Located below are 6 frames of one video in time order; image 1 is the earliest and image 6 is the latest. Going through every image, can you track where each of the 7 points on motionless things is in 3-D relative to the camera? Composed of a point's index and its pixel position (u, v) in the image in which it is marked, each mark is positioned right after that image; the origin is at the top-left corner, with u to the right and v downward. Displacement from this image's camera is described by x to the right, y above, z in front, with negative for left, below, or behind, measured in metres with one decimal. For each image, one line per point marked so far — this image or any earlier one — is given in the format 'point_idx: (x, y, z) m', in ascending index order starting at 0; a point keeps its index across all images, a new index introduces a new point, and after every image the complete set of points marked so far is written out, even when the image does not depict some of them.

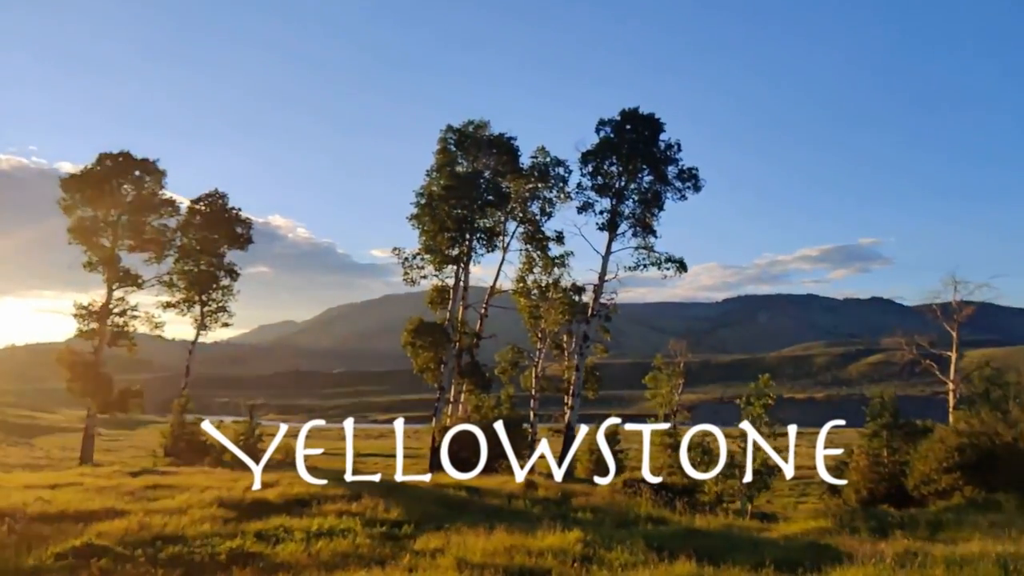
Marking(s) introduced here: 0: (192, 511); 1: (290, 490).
0: (-5.1, -3.5, +13.1) m
1: (-4.4, -4.0, +16.2) m
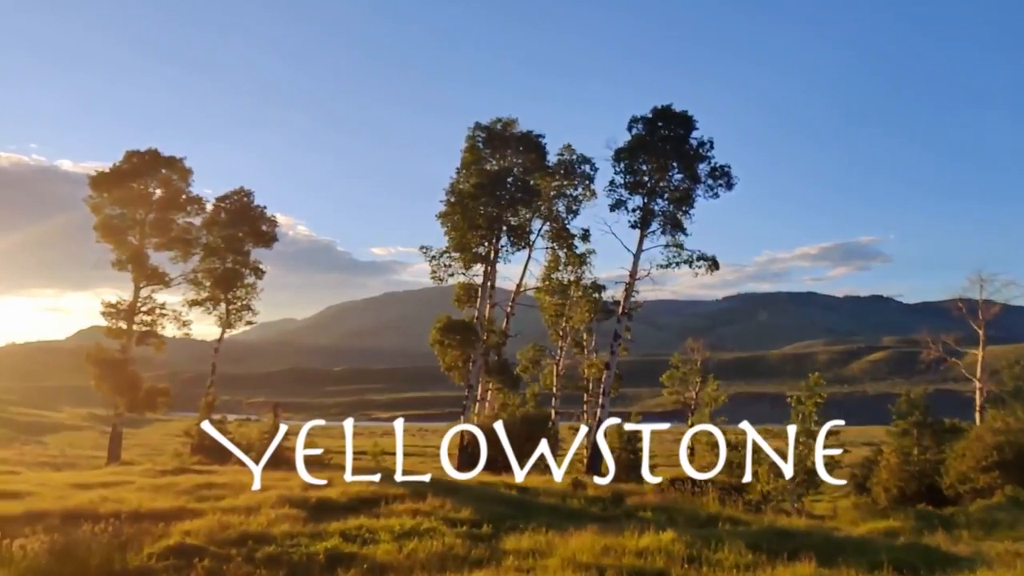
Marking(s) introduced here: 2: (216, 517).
0: (-4.0, -3.5, +13.1) m
1: (-3.2, -3.9, +16.1) m
2: (-4.4, -3.4, +12.2) m
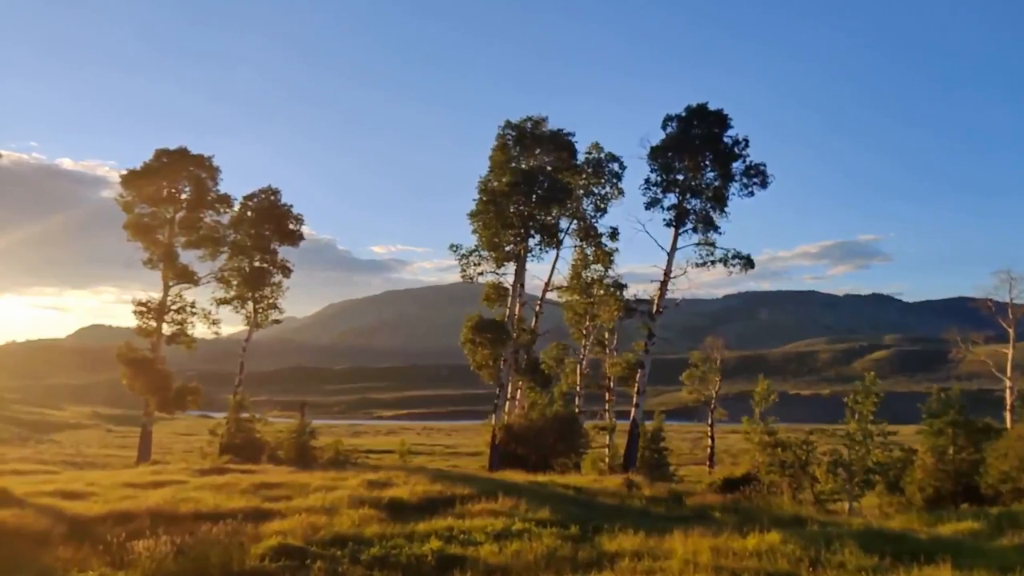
0: (-2.7, -3.5, +13.0) m
1: (-1.9, -3.9, +16.0) m
2: (-3.1, -3.4, +12.1) m
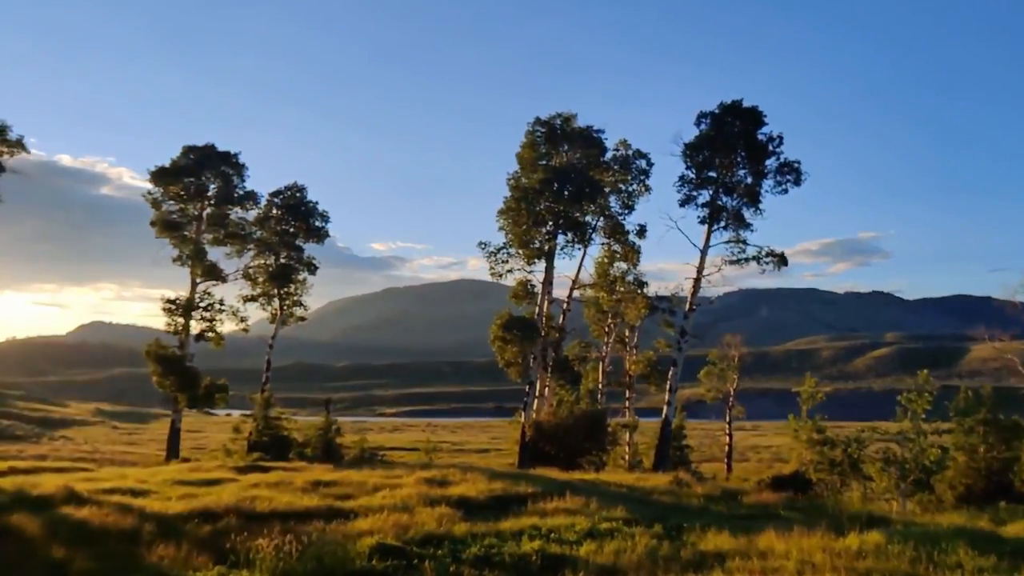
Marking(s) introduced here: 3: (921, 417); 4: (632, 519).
0: (-1.5, -3.5, +12.9) m
1: (-0.7, -3.9, +16.0) m
2: (-1.9, -3.3, +12.0) m
3: (+9.7, -3.0, +19.6) m
4: (+1.8, -3.5, +12.5) m
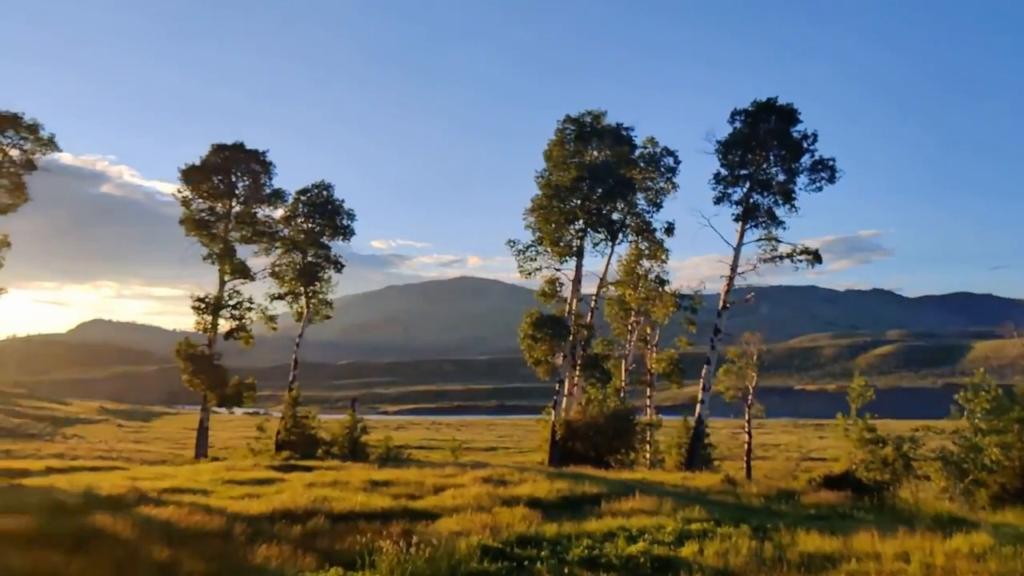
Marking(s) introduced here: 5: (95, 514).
0: (-0.3, -3.4, +12.8) m
1: (+0.5, -3.8, +15.8) m
2: (-0.7, -3.3, +11.9) m
3: (+10.9, -3.0, +19.4) m
4: (+3.0, -3.5, +12.4) m
5: (-6.1, -3.3, +11.9) m
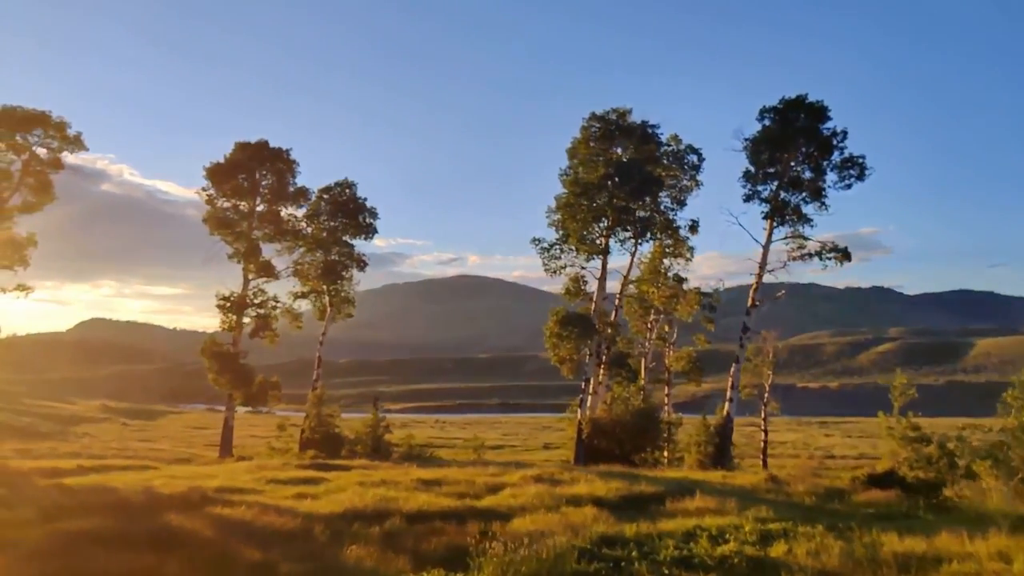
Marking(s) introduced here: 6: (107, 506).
0: (+0.8, -3.4, +12.7) m
1: (+1.6, -3.8, +15.8) m
2: (+0.4, -3.3, +11.9) m
3: (+12.0, -2.9, +19.4) m
4: (+4.1, -3.5, +12.3) m
5: (-5.0, -3.3, +11.9) m
6: (-6.2, -3.3, +12.6) m
